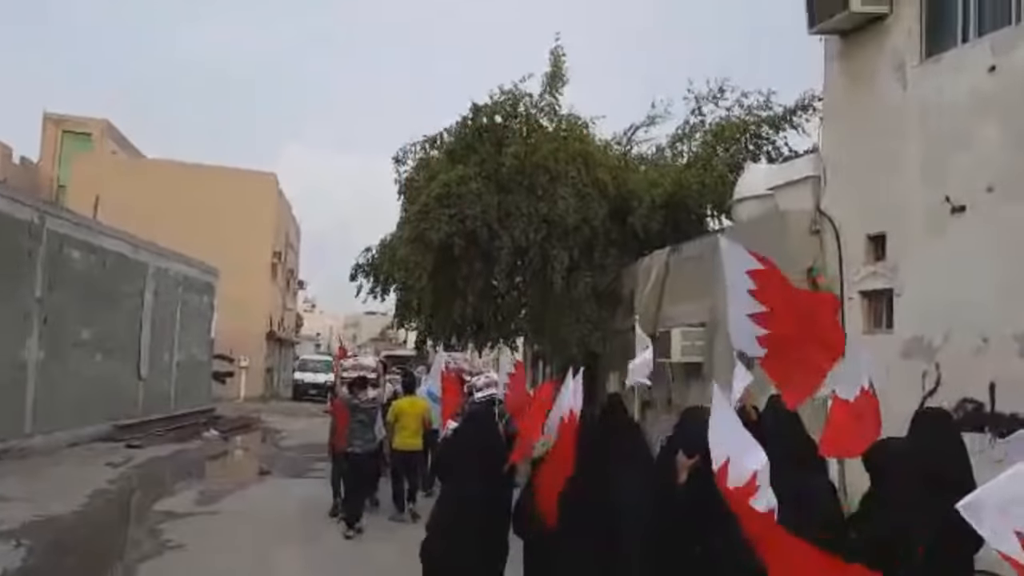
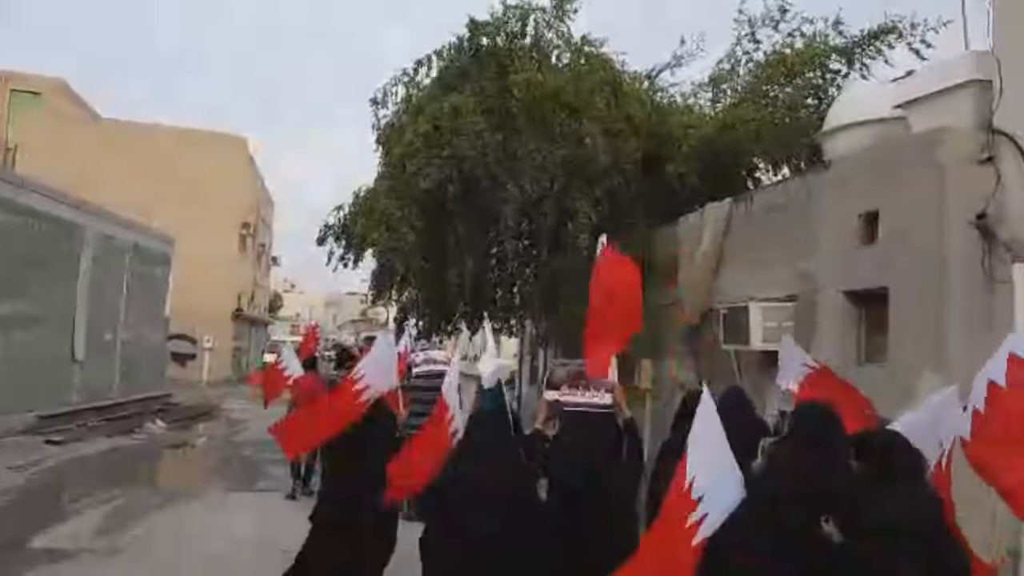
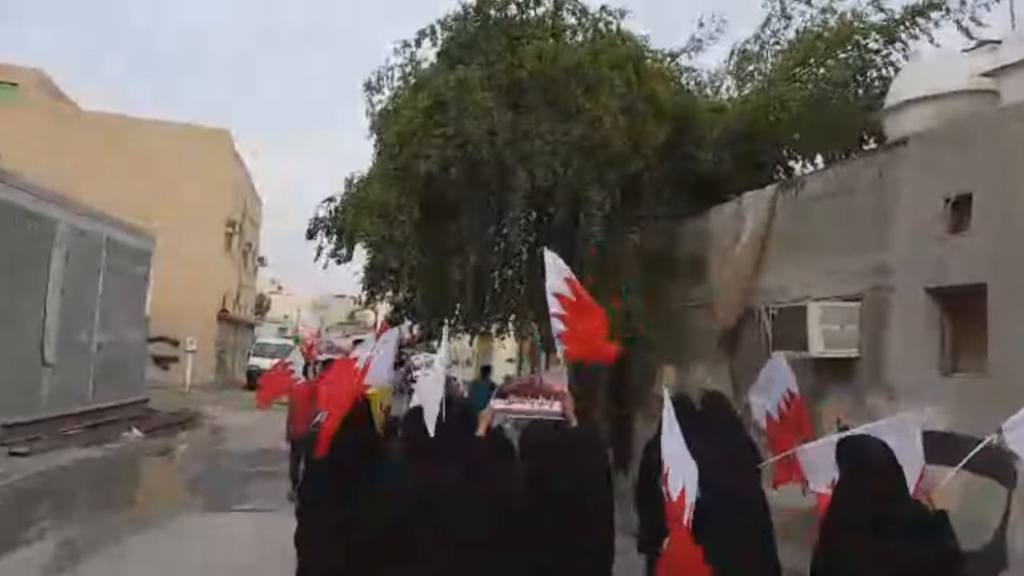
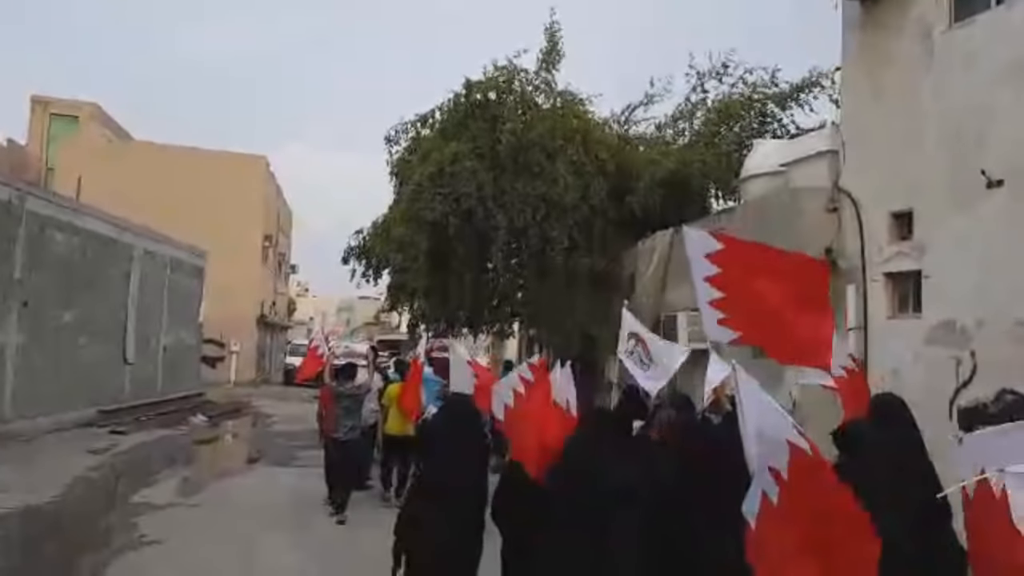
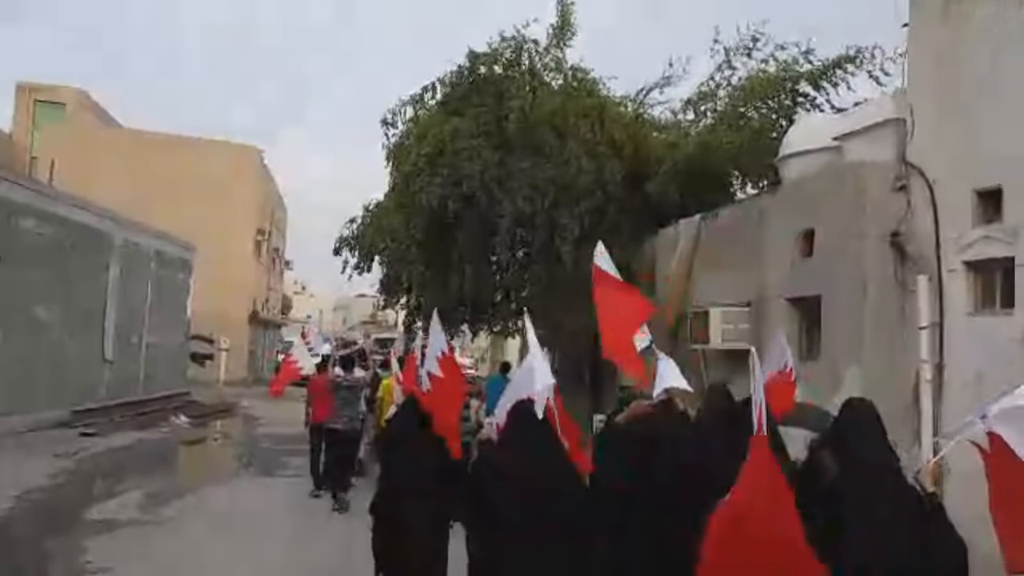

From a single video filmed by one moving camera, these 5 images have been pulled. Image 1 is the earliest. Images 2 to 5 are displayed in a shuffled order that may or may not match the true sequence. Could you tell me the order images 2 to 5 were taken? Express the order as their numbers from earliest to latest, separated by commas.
4, 5, 2, 3
